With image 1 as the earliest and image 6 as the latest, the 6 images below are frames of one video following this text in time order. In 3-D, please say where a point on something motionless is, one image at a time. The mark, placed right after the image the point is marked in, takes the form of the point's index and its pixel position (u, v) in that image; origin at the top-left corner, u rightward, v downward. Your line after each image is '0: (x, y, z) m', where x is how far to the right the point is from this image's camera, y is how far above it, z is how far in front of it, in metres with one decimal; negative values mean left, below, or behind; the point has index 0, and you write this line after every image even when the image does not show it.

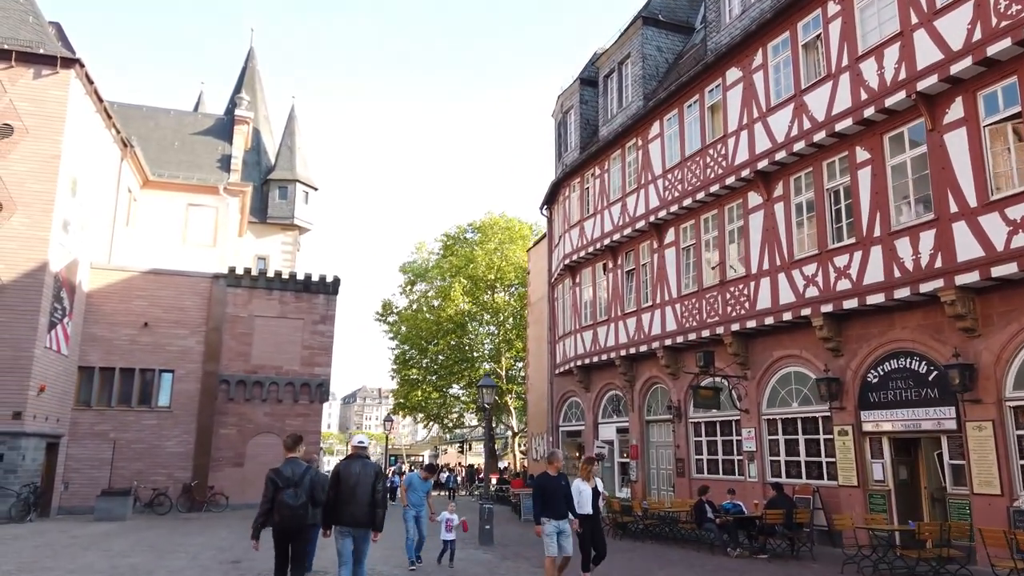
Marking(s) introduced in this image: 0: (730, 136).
0: (+4.9, +3.4, +16.8) m
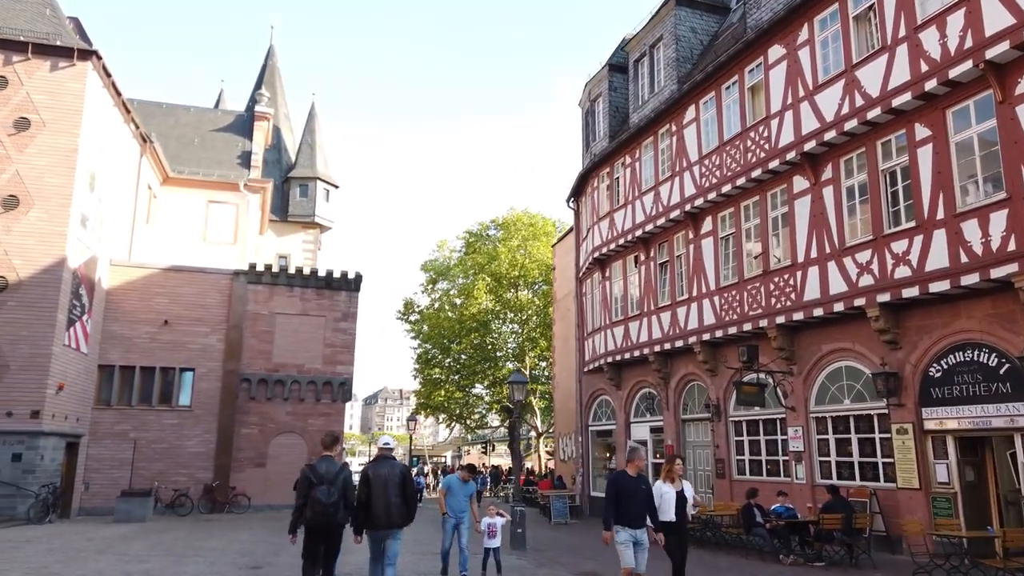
0: (+5.5, +3.6, +15.8) m
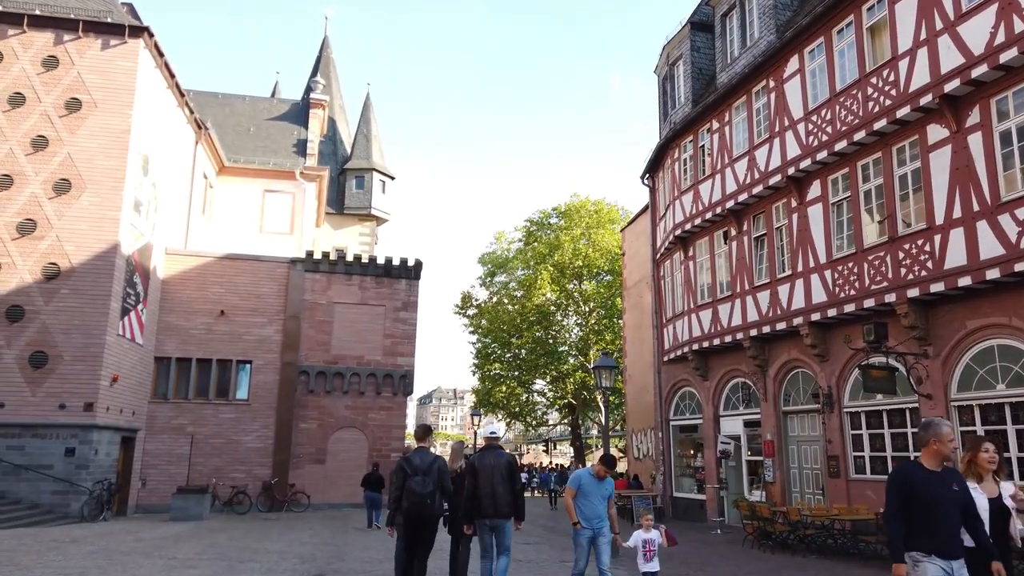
0: (+7.1, +4.2, +13.6) m
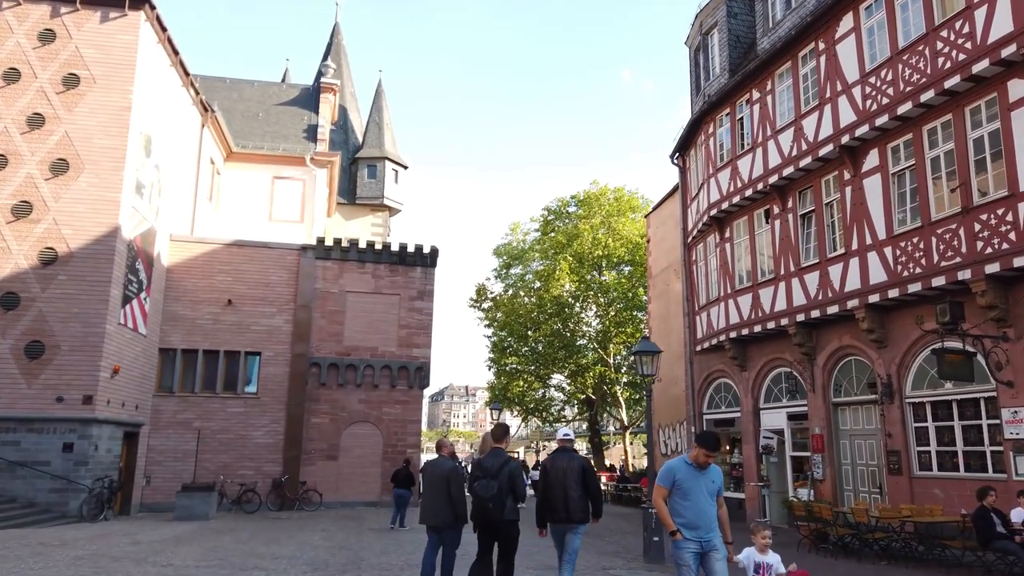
0: (+7.6, +4.6, +12.2) m
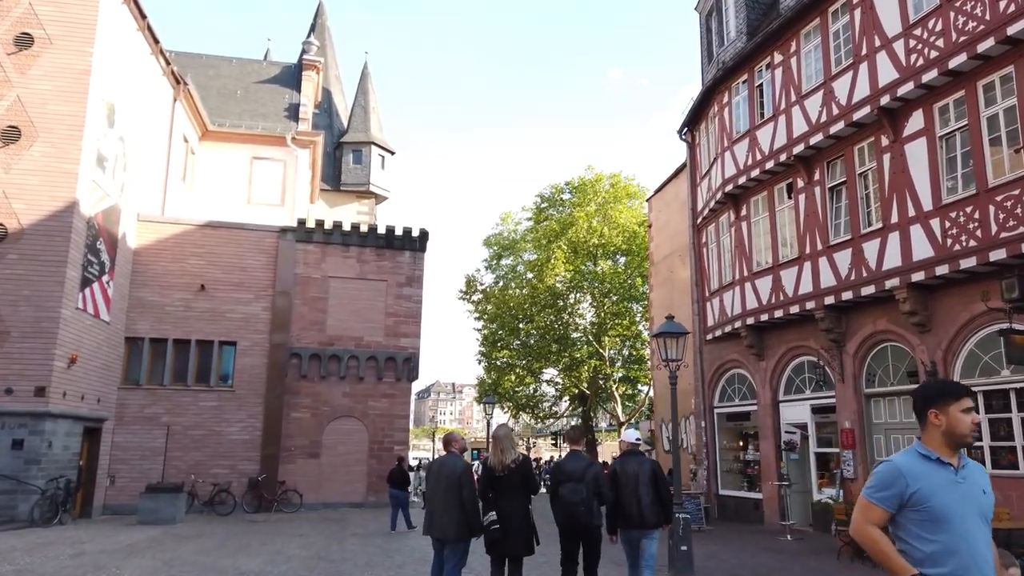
0: (+7.7, +5.0, +10.7) m
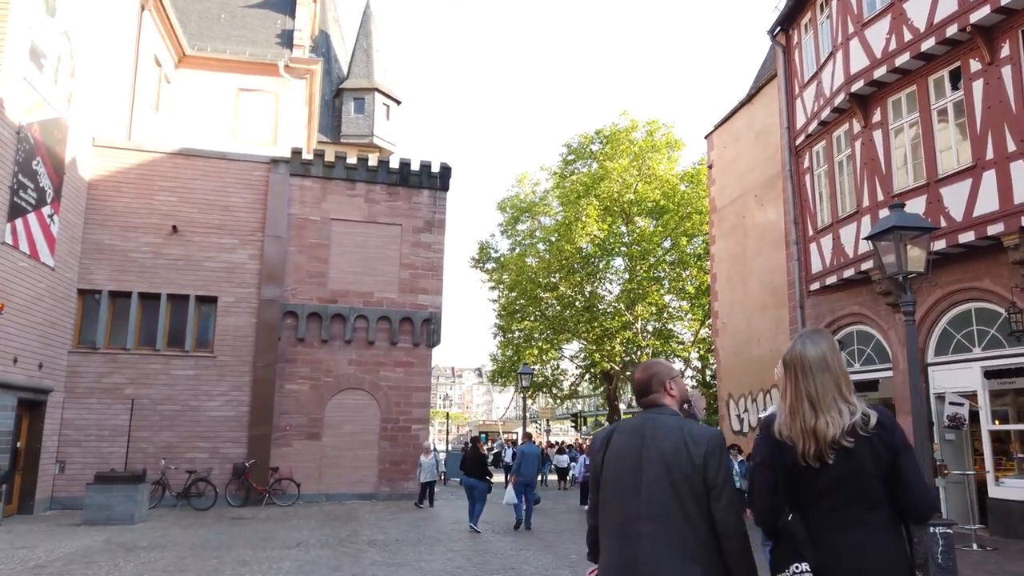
0: (+8.8, +6.1, +6.4) m
